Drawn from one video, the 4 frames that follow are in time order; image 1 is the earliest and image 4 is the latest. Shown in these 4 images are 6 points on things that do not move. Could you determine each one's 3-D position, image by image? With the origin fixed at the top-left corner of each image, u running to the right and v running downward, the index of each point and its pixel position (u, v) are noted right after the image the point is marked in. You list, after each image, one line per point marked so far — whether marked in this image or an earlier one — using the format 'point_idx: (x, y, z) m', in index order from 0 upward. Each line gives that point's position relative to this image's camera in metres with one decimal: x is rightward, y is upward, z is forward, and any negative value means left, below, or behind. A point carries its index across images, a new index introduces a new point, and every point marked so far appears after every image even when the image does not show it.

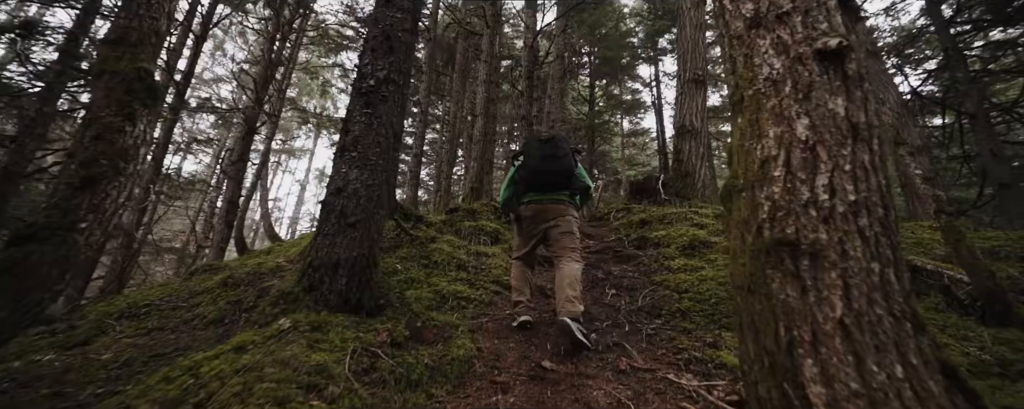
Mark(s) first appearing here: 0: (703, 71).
0: (+4.0, +2.8, +9.2) m
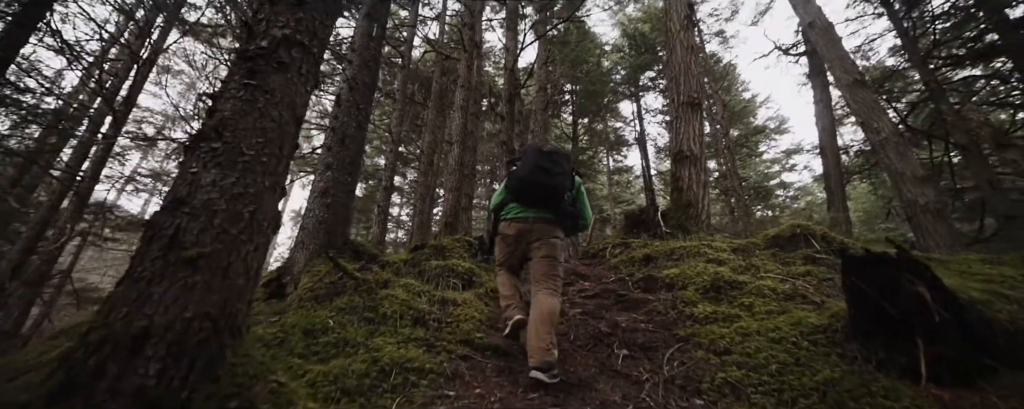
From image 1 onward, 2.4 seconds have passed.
0: (+3.6, +2.1, +8.5) m
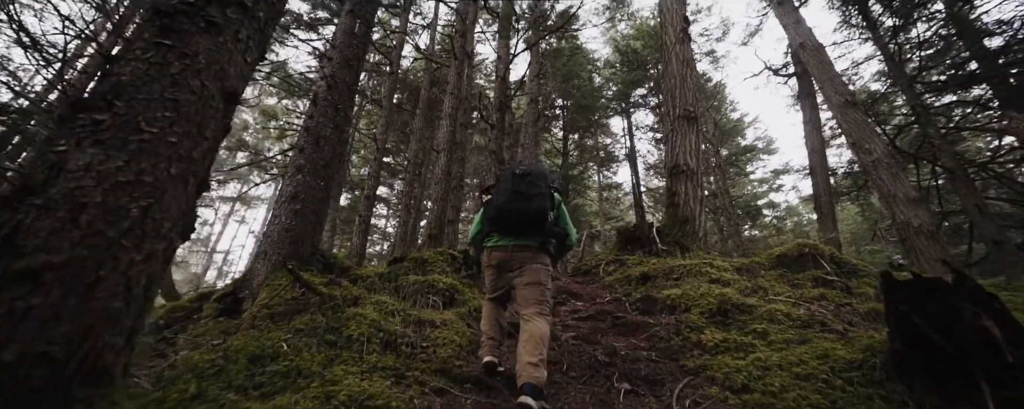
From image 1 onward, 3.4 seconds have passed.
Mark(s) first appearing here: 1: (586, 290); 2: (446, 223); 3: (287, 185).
0: (+3.4, +1.8, +8.3) m
1: (+0.9, -1.1, +5.5) m
2: (-1.4, -0.4, +9.0) m
3: (-2.4, +0.2, +4.7) m
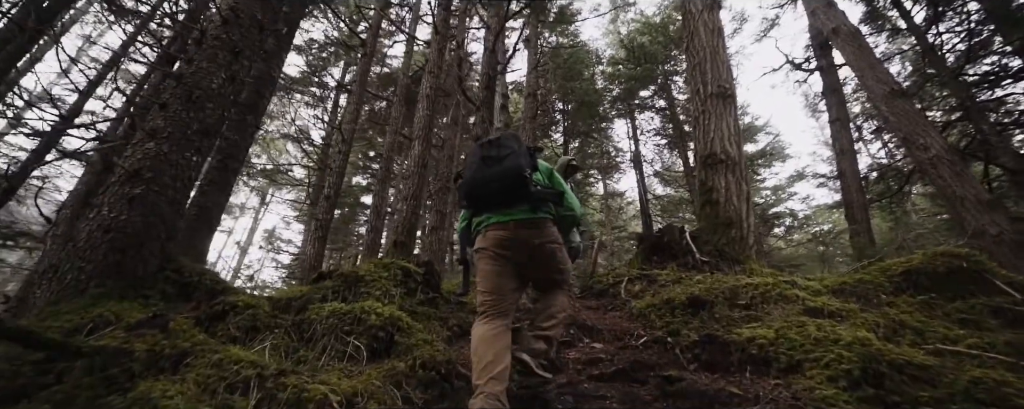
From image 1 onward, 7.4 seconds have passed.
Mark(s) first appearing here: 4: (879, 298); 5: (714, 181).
0: (+3.3, +1.8, +6.6) m
1: (+0.8, -1.0, +3.7) m
2: (-1.5, -0.4, +7.3) m
3: (-2.6, +0.3, +3.0) m
4: (+2.6, -0.6, +3.0) m
5: (+2.8, +0.3, +6.0) m
